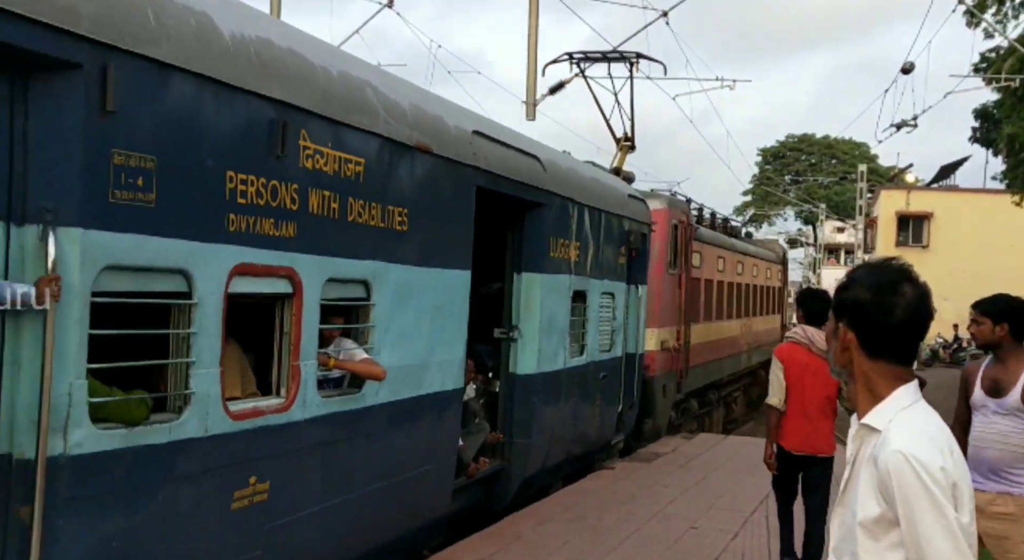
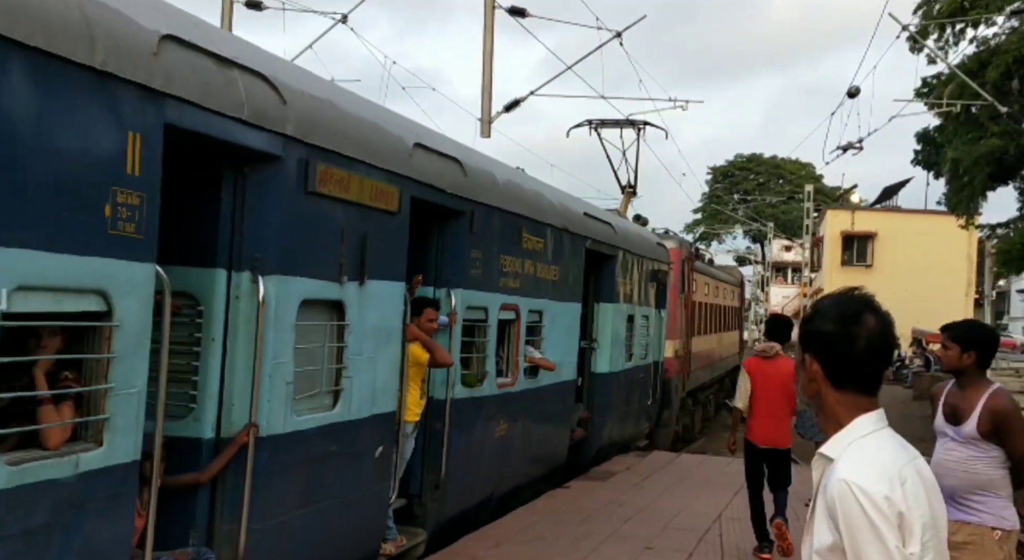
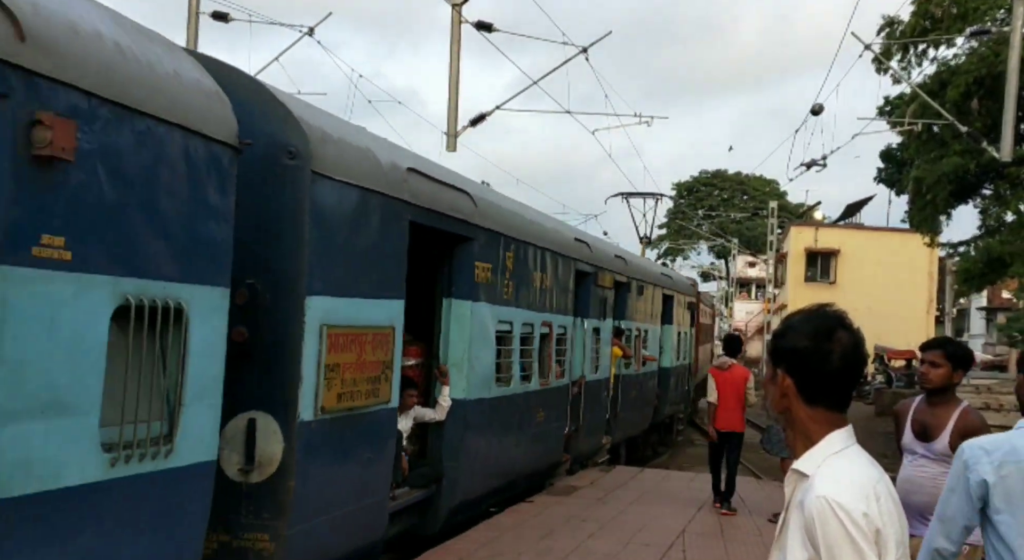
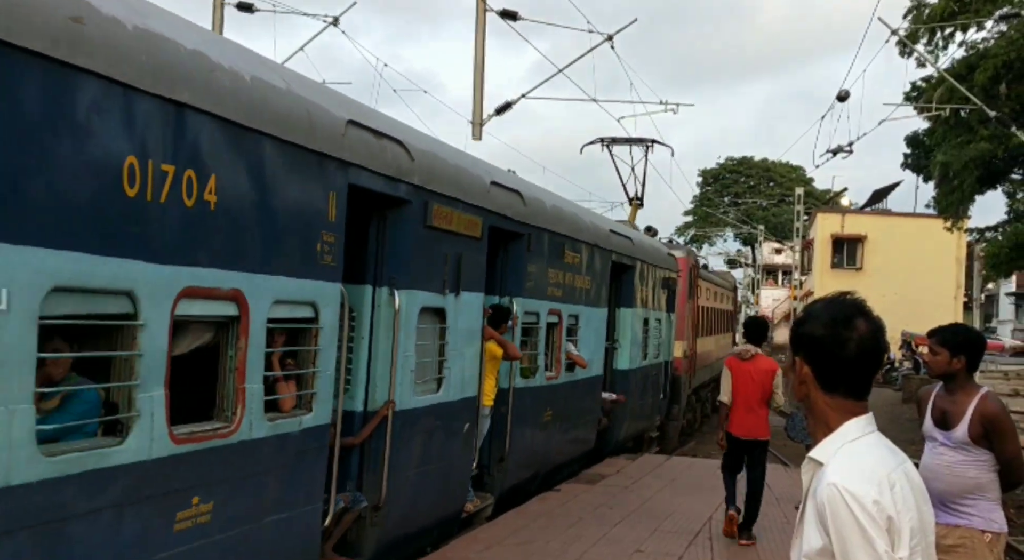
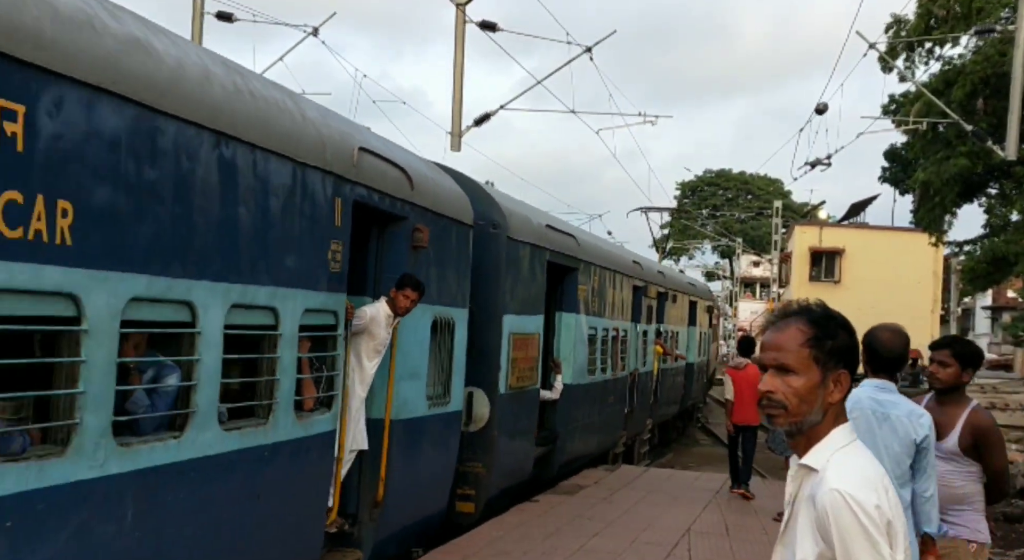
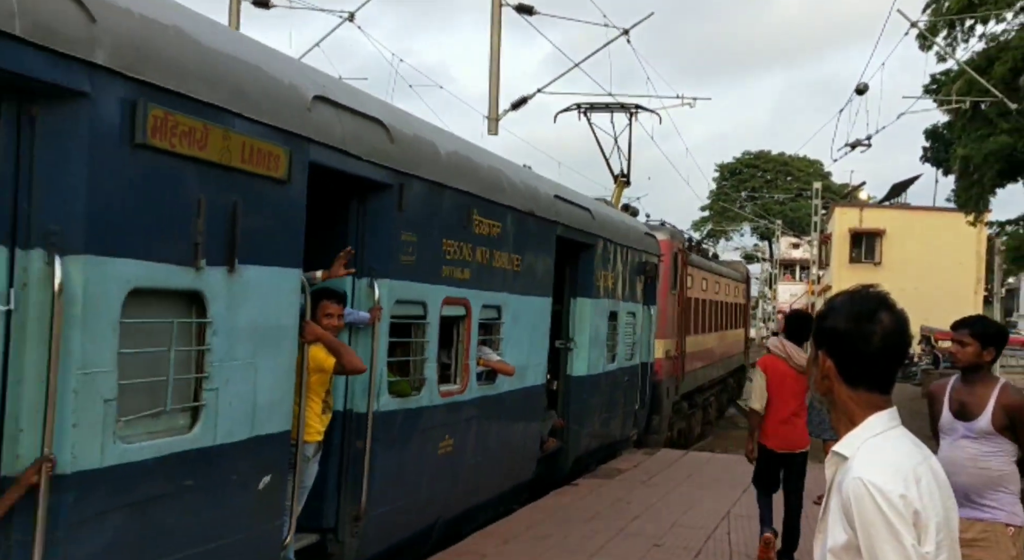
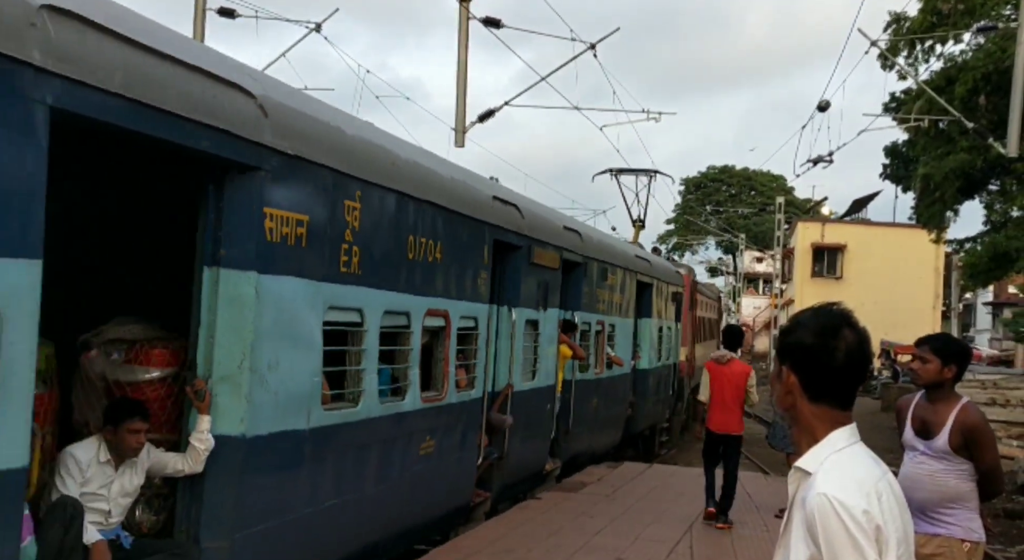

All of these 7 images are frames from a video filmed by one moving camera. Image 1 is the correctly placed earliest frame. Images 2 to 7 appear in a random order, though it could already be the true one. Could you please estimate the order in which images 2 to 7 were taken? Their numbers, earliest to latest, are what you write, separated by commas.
6, 2, 4, 7, 3, 5
